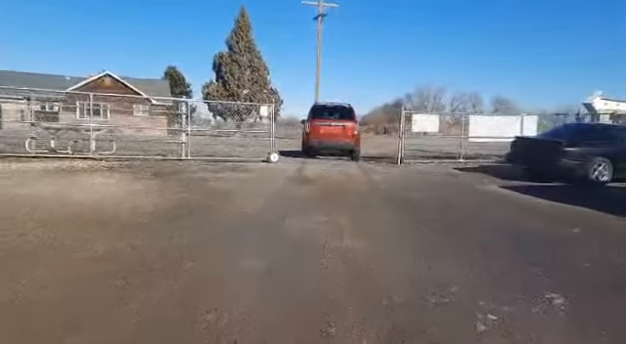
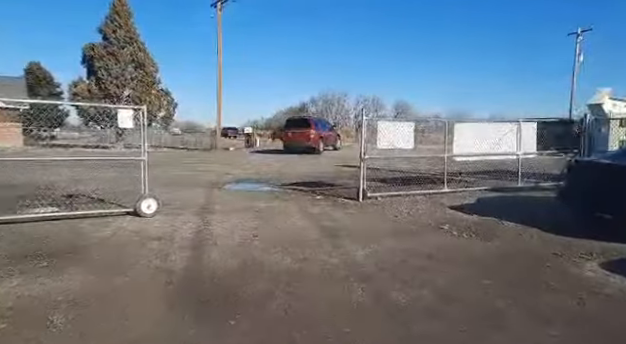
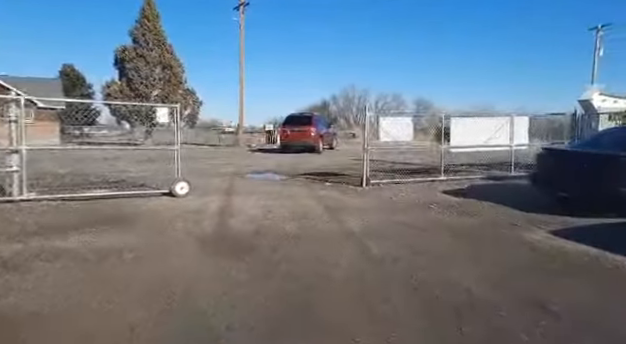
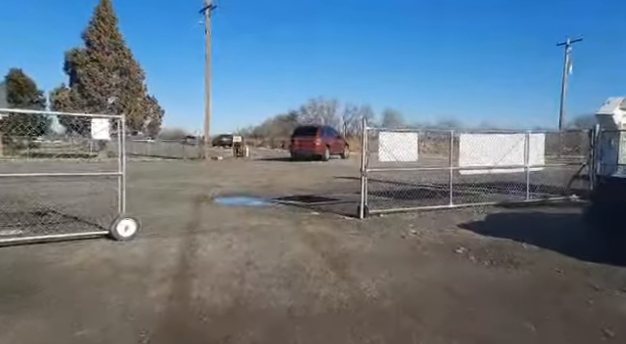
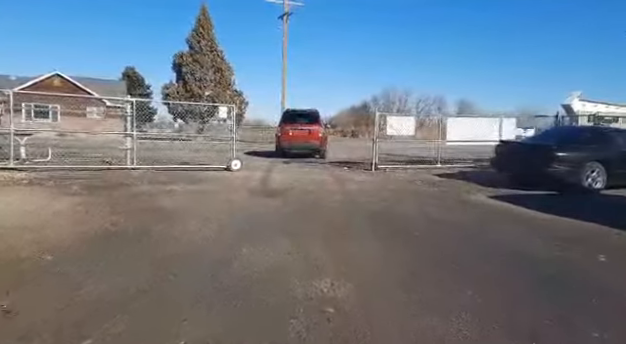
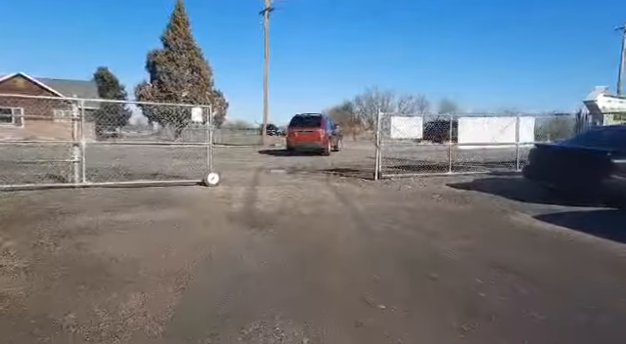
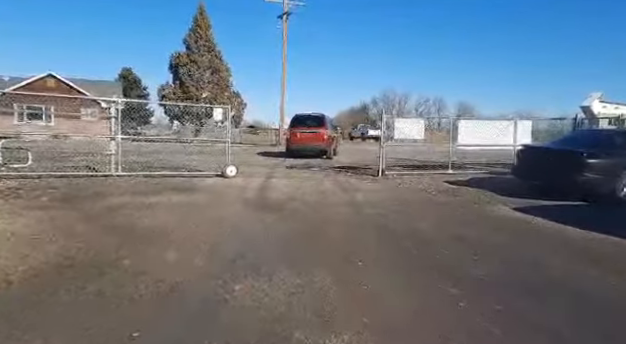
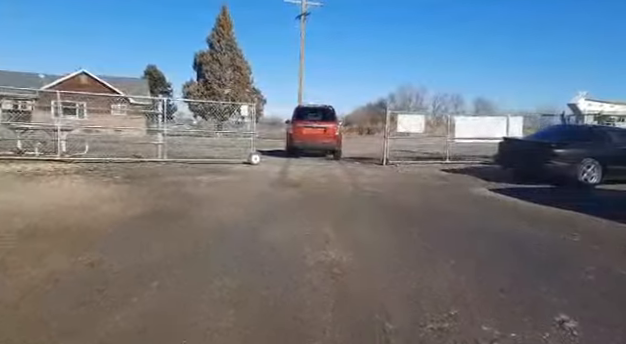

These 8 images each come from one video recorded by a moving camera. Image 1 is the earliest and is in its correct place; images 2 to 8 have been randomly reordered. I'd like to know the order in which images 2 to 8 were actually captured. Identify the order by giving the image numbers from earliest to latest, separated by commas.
8, 5, 7, 6, 3, 2, 4
